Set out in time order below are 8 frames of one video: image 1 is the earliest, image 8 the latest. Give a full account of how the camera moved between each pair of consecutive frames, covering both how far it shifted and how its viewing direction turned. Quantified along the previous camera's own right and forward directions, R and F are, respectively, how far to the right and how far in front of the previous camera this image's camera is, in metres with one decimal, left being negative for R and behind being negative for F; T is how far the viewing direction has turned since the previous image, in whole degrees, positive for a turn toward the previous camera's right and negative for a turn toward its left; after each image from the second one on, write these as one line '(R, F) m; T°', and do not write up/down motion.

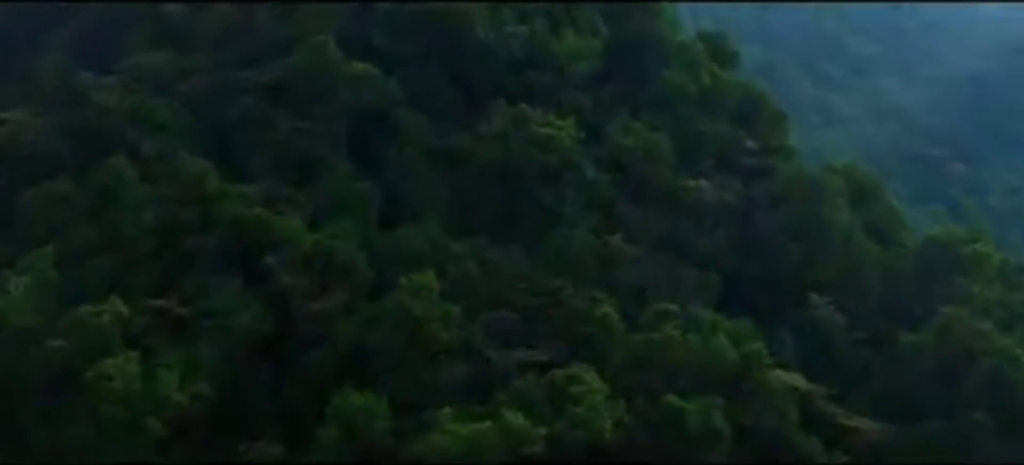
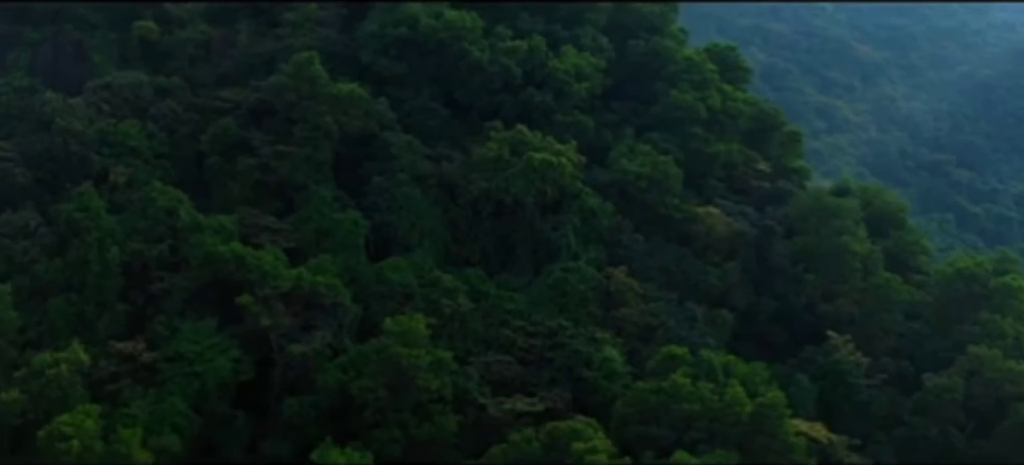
(+0.1, +1.3) m; 0°
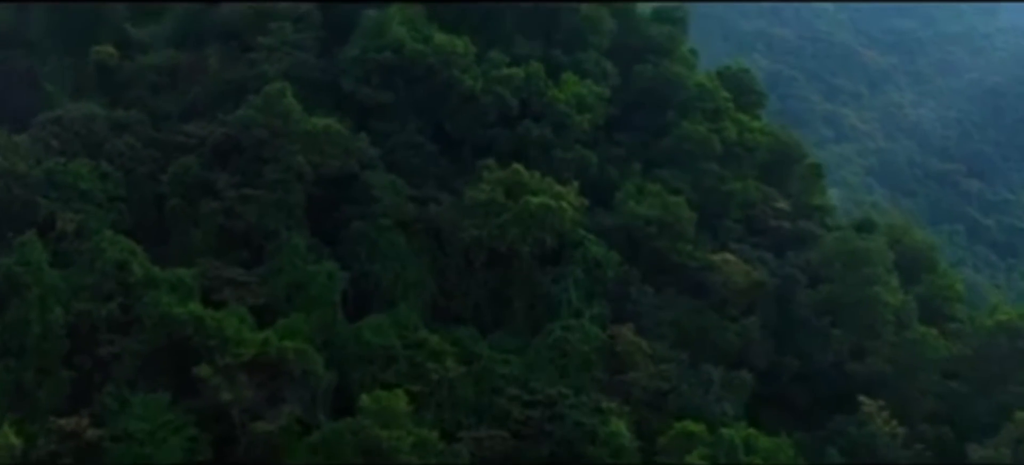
(+0.1, +1.9) m; 0°
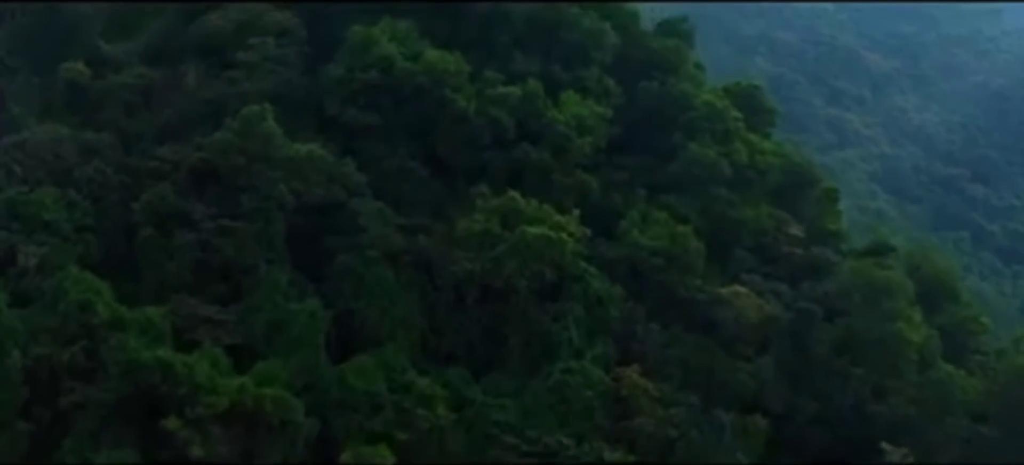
(0.0, +1.1) m; 0°
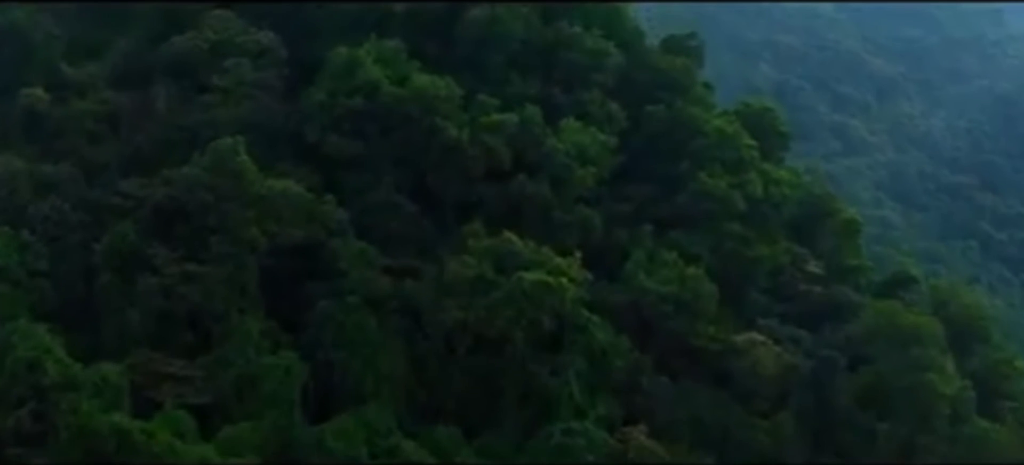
(0.0, +1.4) m; 0°
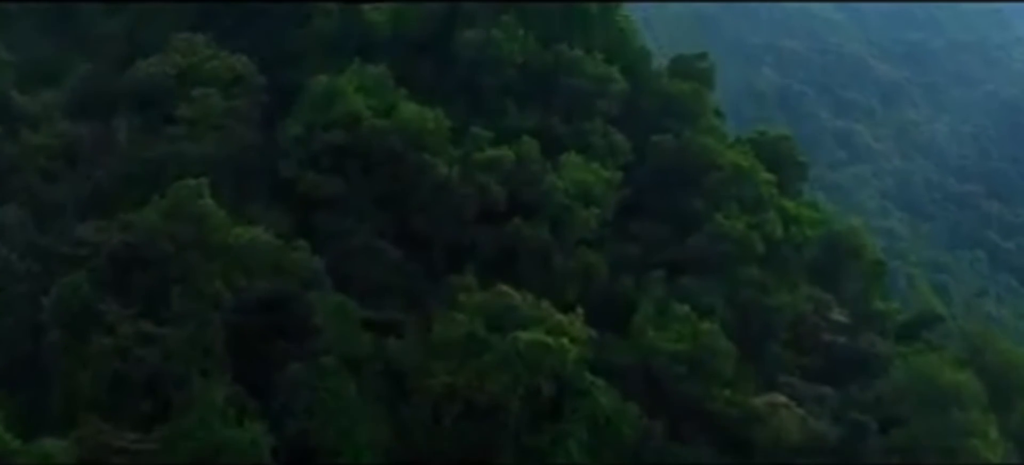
(0.0, +1.5) m; 0°
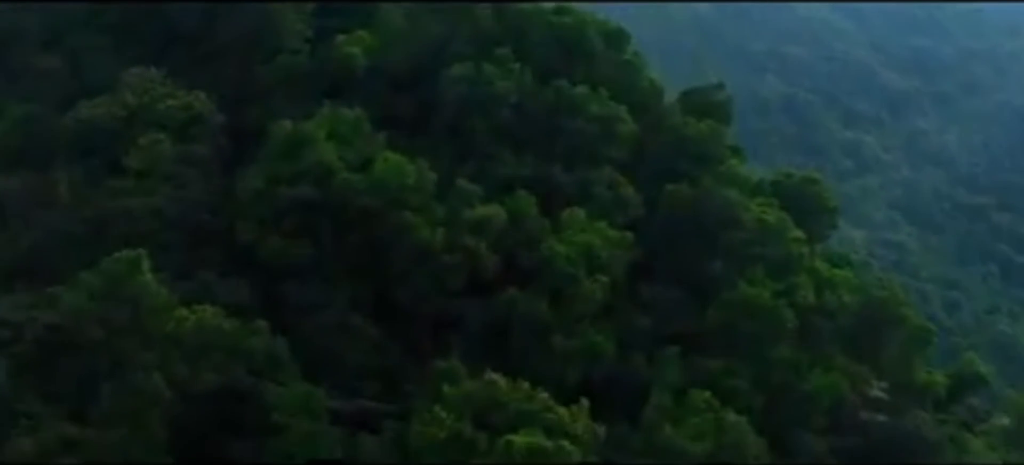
(0.0, +1.9) m; 0°
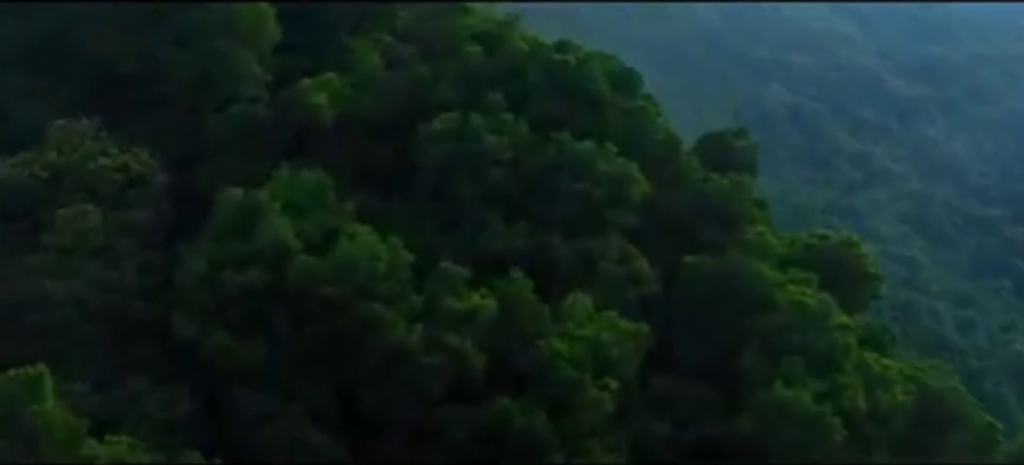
(0.0, +2.1) m; 0°
